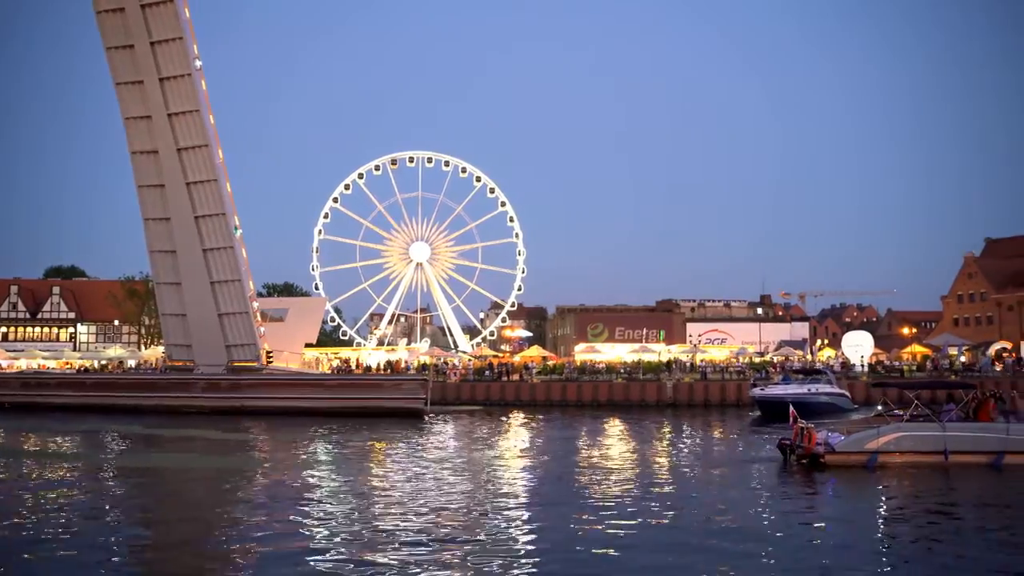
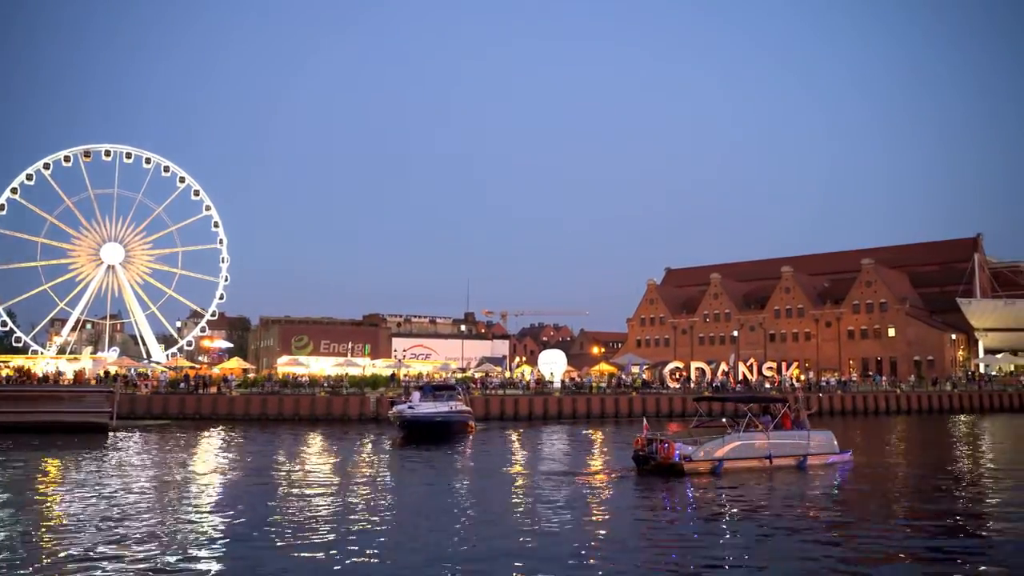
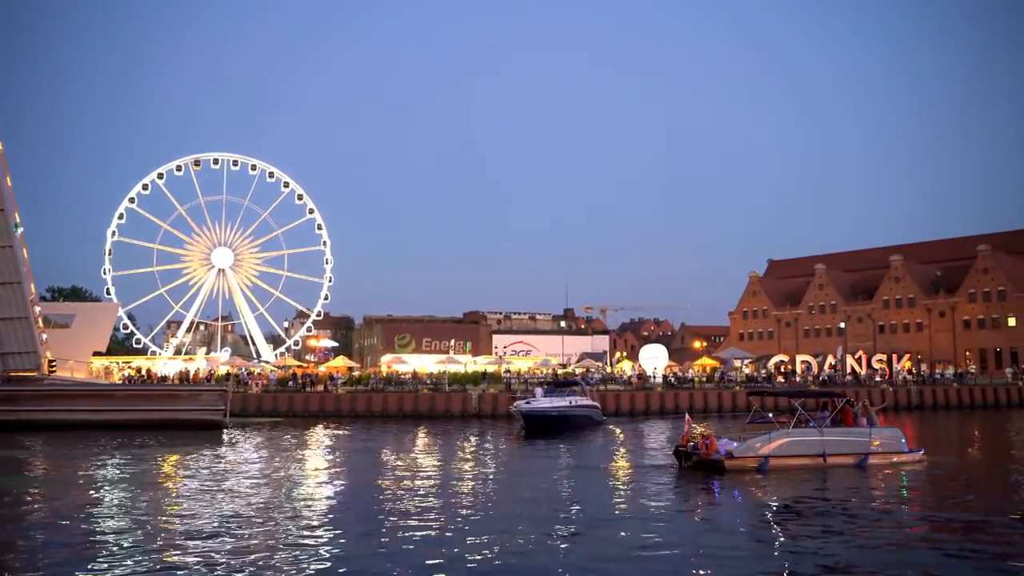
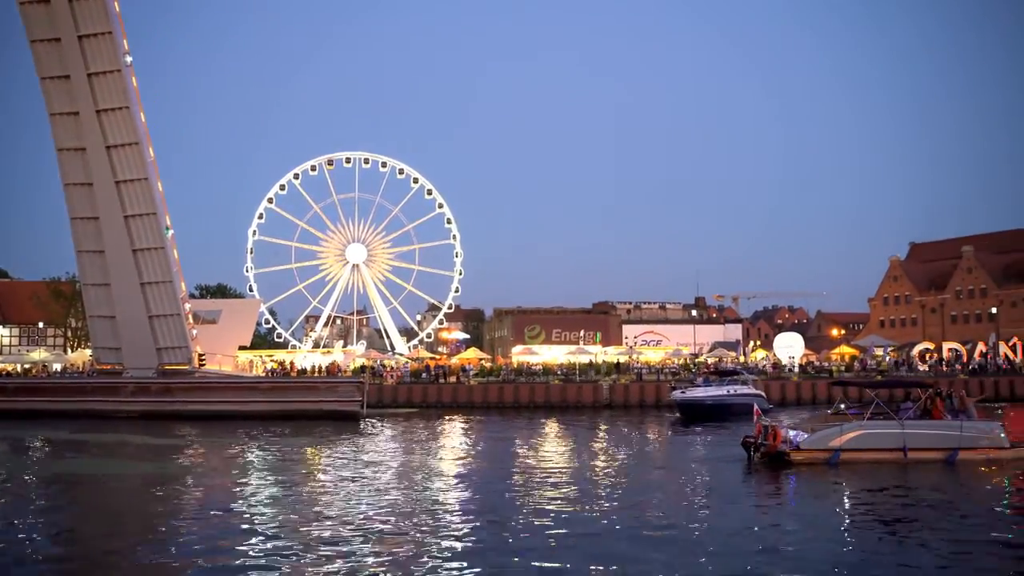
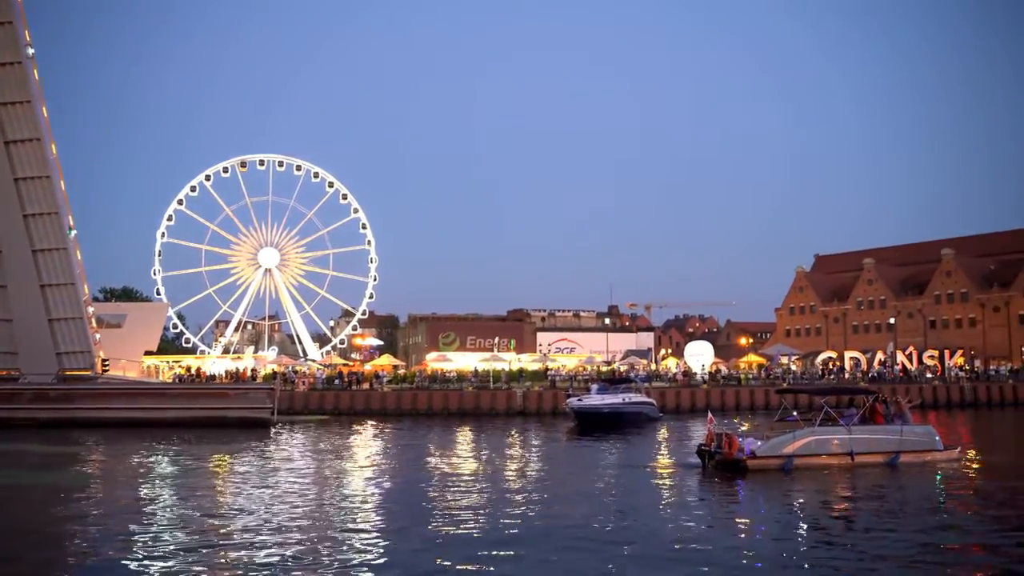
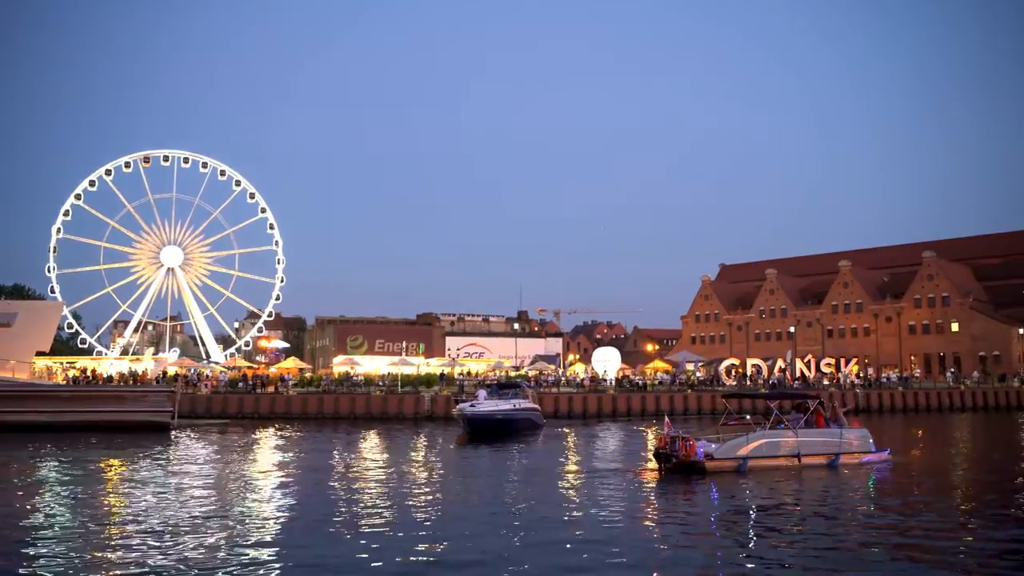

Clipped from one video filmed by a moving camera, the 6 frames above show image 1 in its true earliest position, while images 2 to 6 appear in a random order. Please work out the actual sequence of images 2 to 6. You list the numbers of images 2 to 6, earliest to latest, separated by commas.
4, 5, 3, 6, 2
